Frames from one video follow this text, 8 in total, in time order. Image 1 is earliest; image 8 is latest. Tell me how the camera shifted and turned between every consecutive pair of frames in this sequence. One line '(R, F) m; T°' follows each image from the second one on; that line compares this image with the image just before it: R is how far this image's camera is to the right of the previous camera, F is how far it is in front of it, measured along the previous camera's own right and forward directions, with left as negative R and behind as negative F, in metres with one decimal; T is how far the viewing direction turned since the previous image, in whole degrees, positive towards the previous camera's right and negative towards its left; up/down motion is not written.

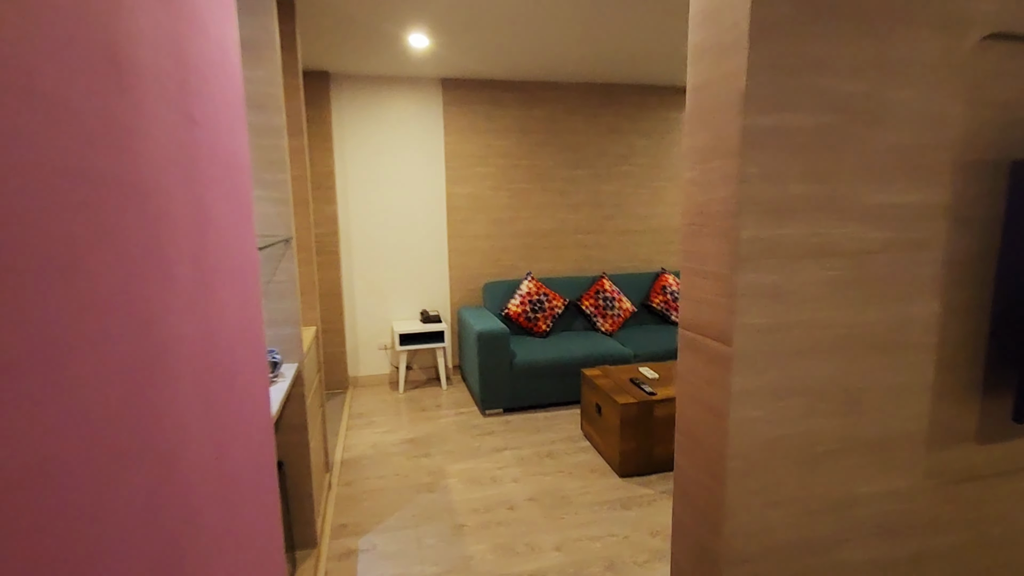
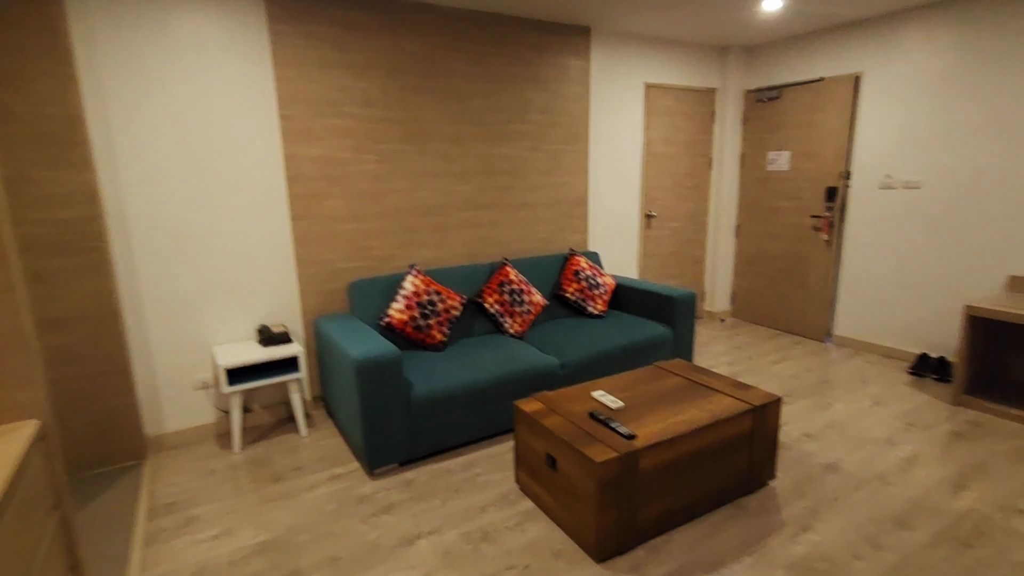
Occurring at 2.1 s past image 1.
(-0.2, +1.1) m; +17°
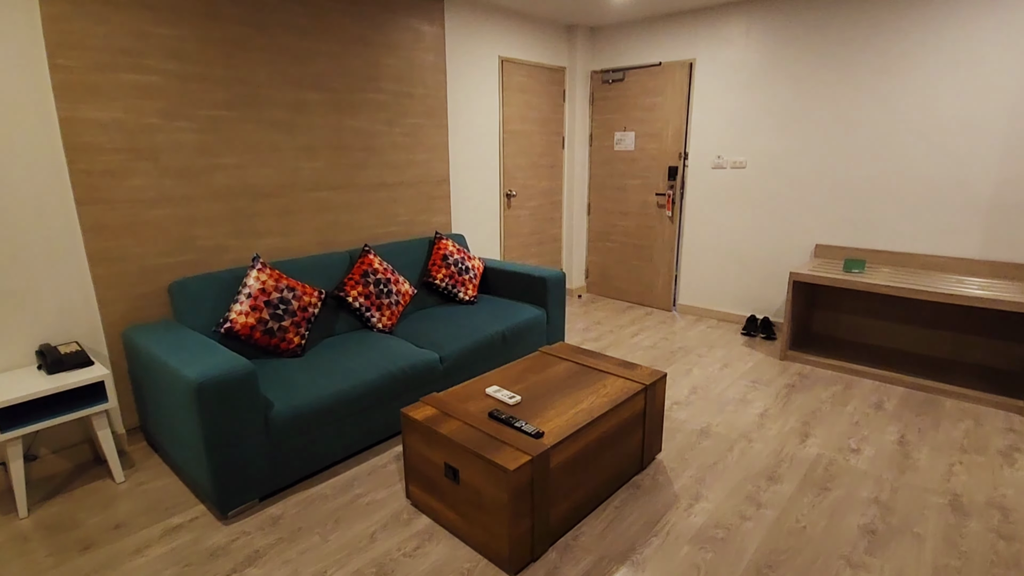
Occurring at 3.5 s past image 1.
(-0.2, +0.3) m; +17°
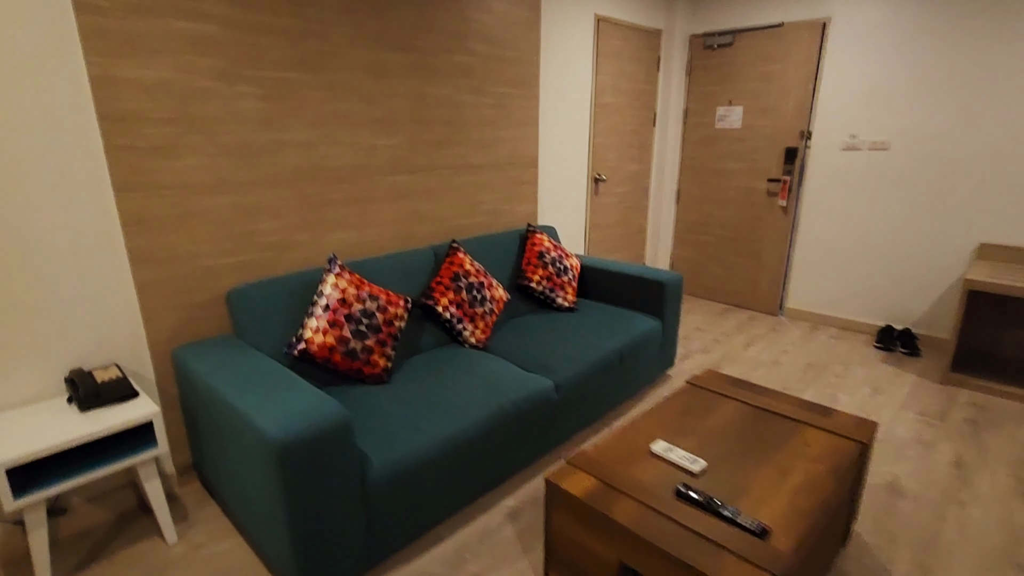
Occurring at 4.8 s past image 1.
(-0.5, +0.5) m; -2°
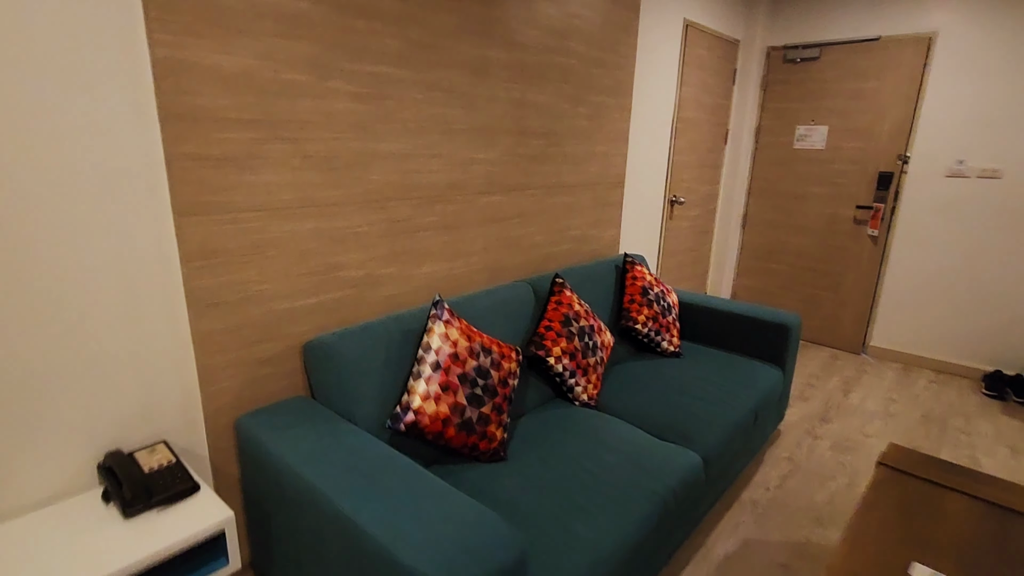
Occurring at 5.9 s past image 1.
(-0.5, +0.4) m; +2°
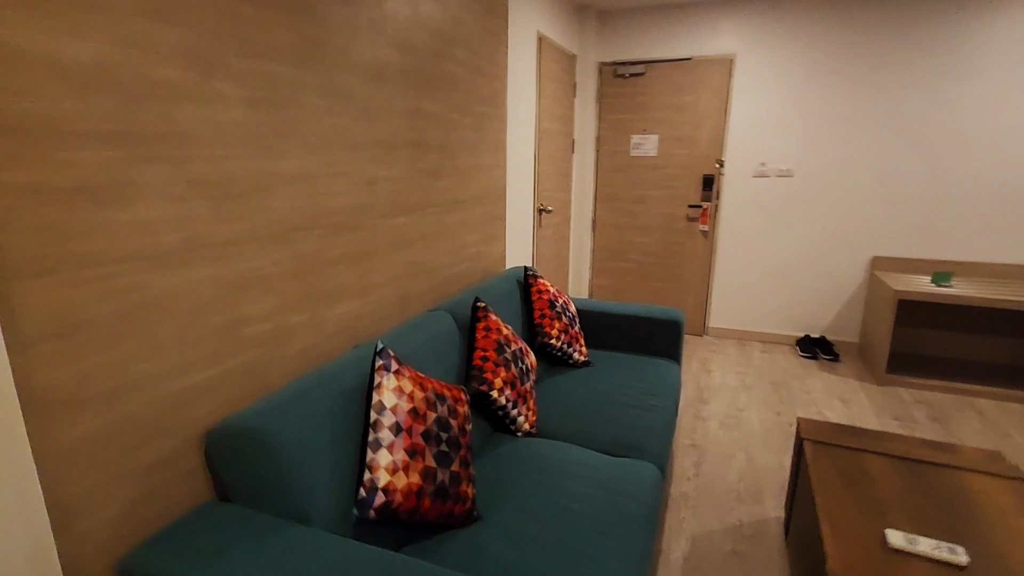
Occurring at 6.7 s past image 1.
(-0.4, +0.2) m; +20°
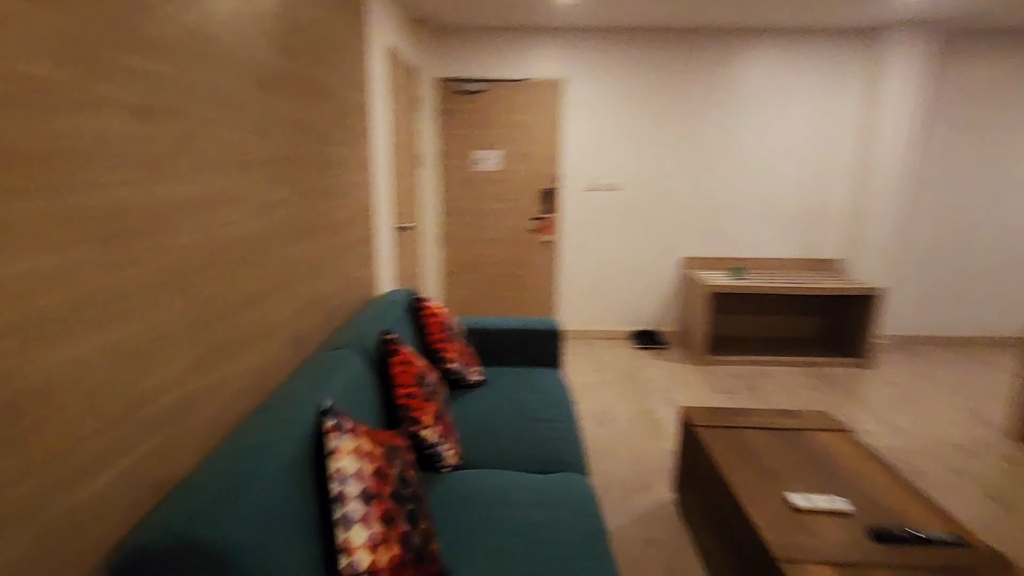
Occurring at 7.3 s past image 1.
(-0.3, +0.1) m; +21°
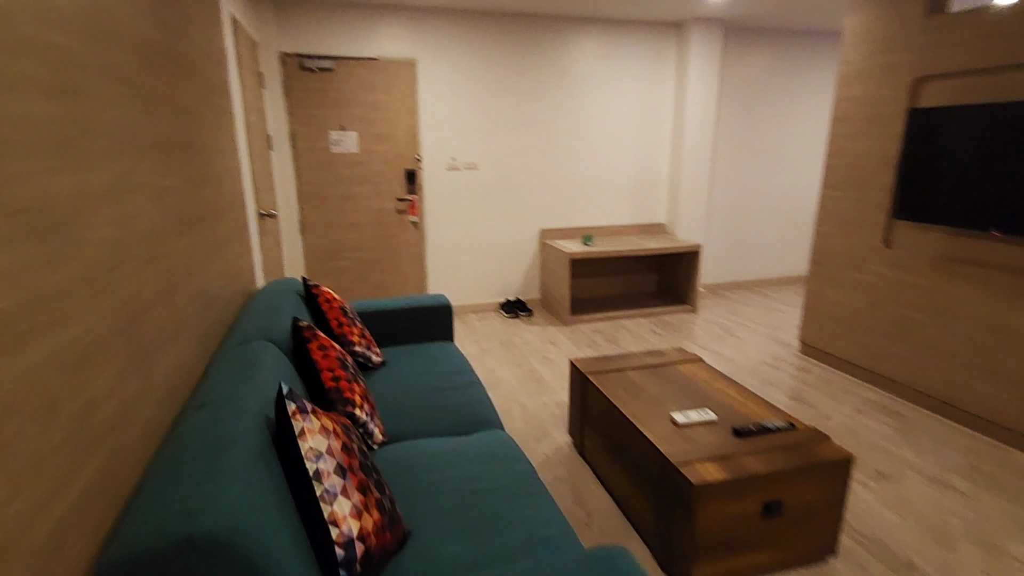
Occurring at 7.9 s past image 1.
(-0.2, -0.1) m; +17°
